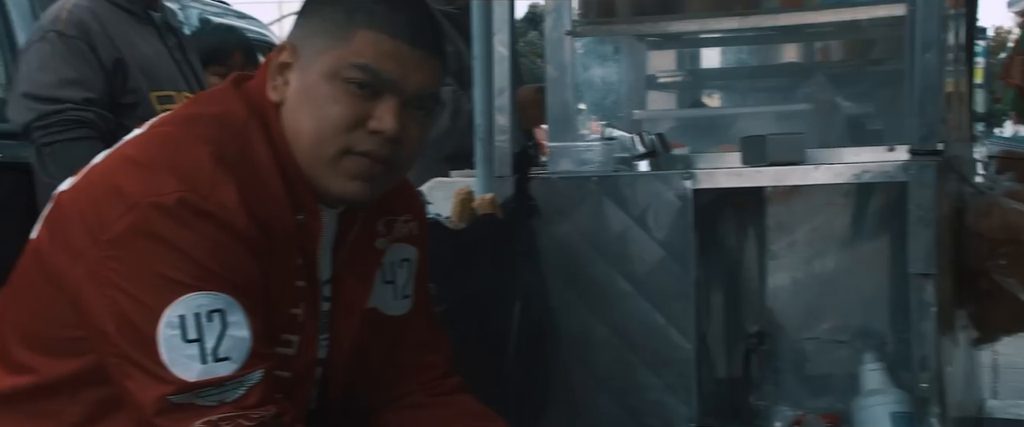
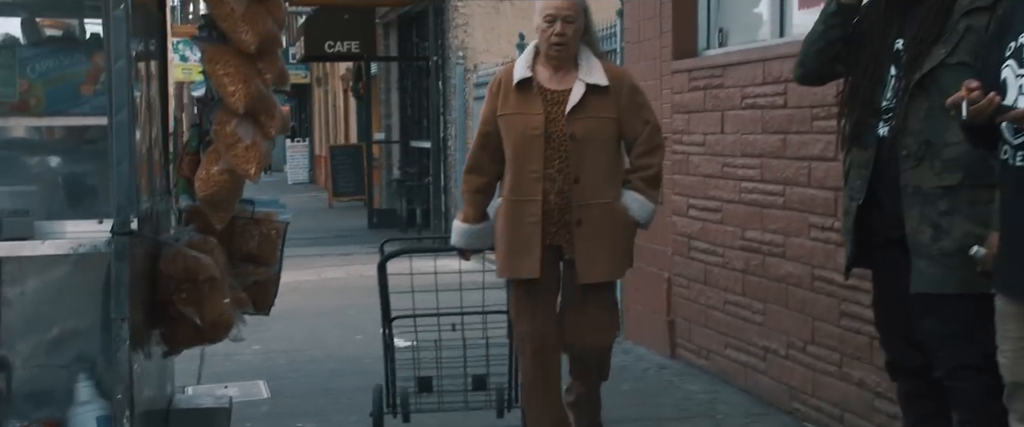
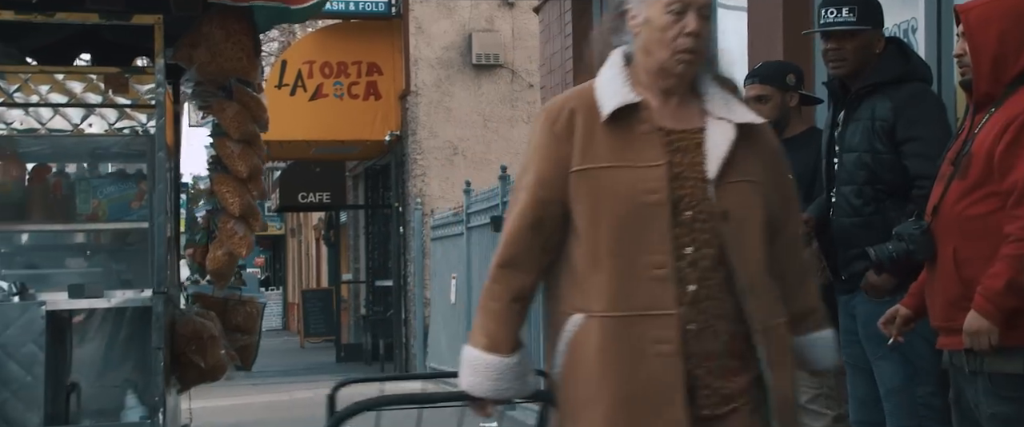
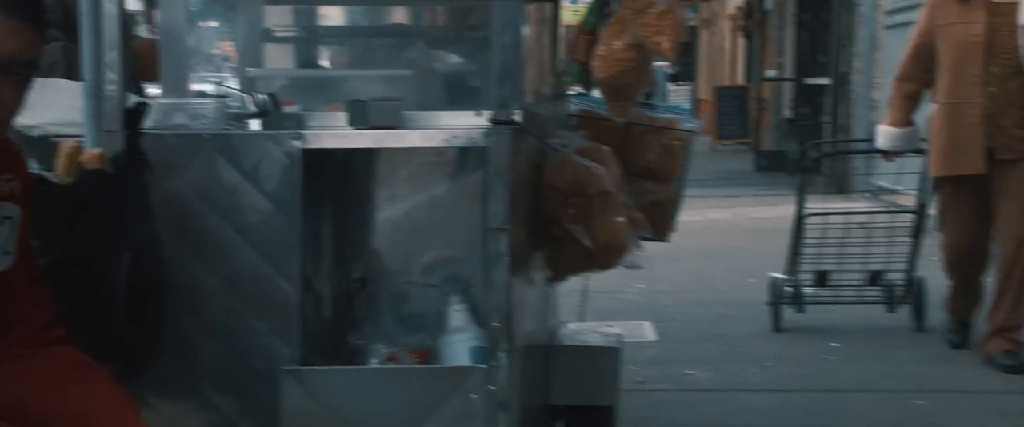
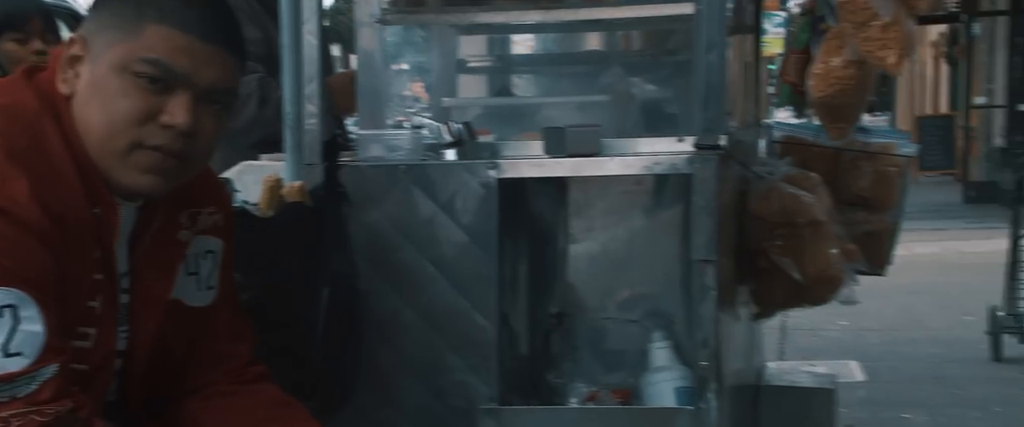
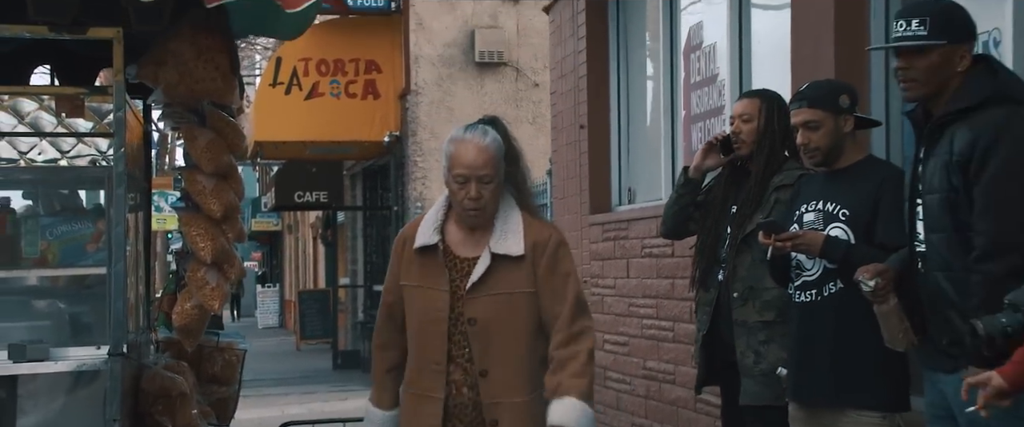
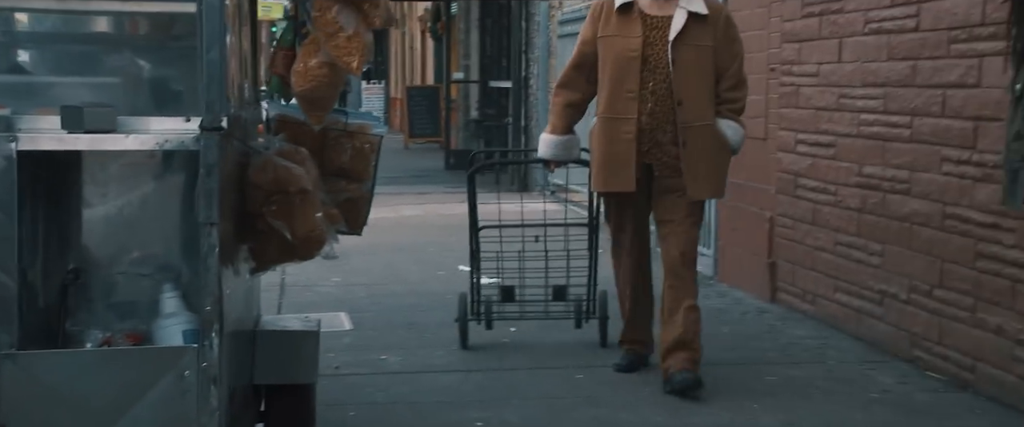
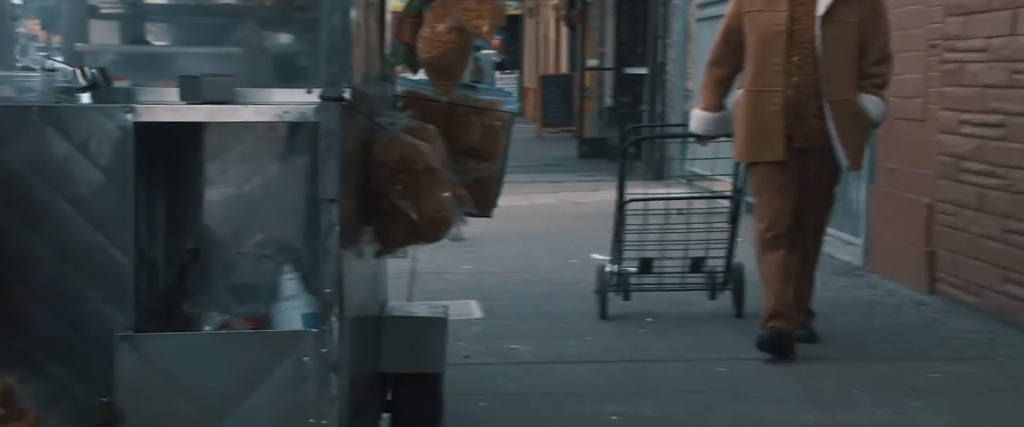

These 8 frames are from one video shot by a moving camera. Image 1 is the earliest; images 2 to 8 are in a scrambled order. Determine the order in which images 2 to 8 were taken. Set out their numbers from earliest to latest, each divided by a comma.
5, 4, 8, 7, 2, 6, 3
